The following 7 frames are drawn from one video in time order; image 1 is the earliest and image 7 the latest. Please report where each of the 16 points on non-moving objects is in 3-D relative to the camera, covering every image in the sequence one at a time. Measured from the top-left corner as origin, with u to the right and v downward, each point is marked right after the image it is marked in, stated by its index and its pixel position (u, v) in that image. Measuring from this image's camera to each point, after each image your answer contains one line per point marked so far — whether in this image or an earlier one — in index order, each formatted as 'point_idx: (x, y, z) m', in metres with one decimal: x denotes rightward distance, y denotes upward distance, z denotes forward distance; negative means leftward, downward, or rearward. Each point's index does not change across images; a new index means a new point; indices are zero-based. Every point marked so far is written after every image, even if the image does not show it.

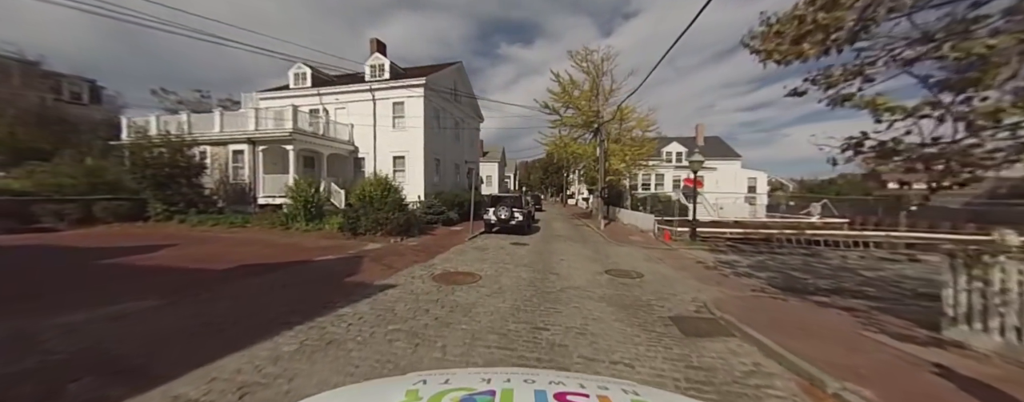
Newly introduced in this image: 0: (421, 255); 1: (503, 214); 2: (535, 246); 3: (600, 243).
0: (-3.0, -1.8, +9.9) m
1: (-0.5, -0.7, +15.8) m
2: (+1.0, -1.9, +12.9) m
3: (+4.2, -2.1, +14.4) m
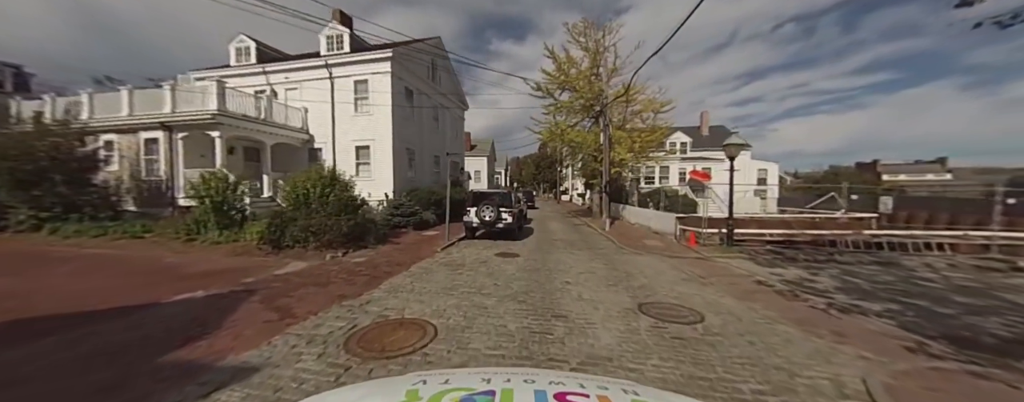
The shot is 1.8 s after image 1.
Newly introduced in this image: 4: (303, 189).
0: (-3.4, -1.8, +6.5) m
1: (-1.0, -0.6, +12.6) m
2: (+0.6, -1.9, +9.7) m
3: (+3.7, -1.9, +11.2) m
4: (-6.7, +0.3, +9.6) m
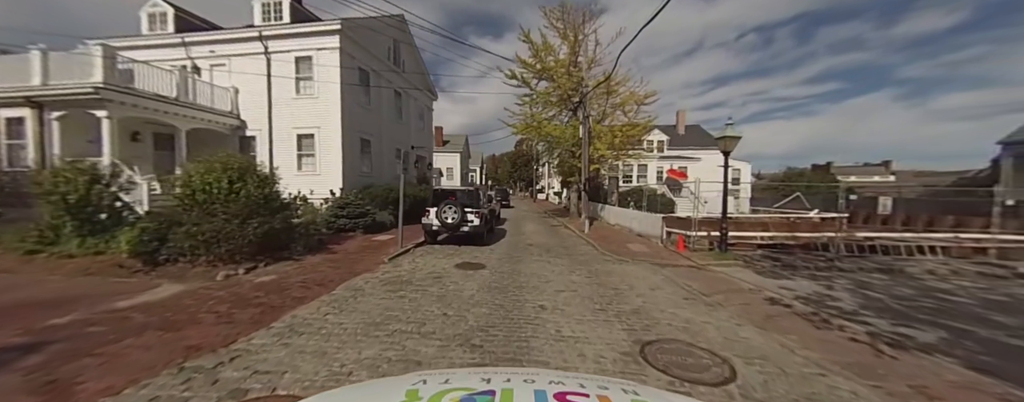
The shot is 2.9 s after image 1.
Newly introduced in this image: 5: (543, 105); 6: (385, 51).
0: (-4.1, -1.8, +4.5) m
1: (-2.2, -0.5, +10.7) m
2: (-0.4, -1.8, +7.9) m
3: (+2.6, -1.9, +9.7) m
4: (-7.7, +0.4, +7.3) m
5: (+1.9, +6.1, +19.1) m
6: (-7.5, +8.9, +17.8) m
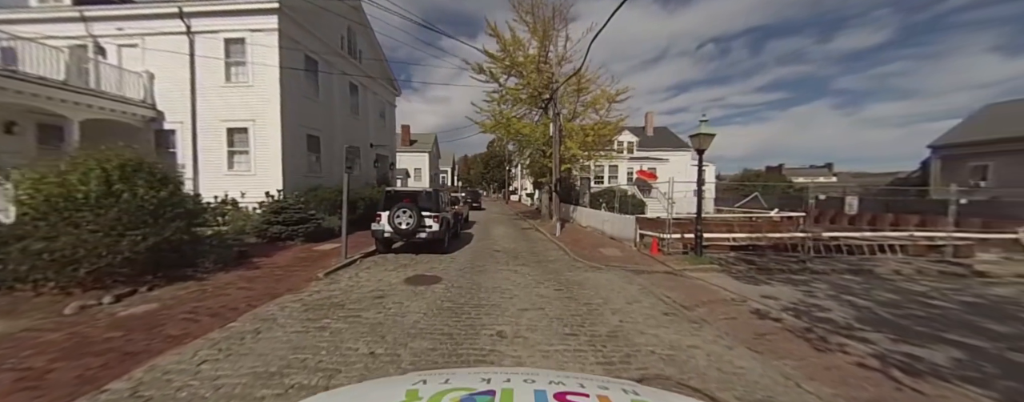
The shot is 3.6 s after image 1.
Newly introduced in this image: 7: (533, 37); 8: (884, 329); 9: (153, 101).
0: (-4.7, -1.9, +3.0) m
1: (-3.4, -0.6, +9.4) m
2: (-1.3, -1.9, +6.8) m
3: (+1.5, -2.0, +8.8) m
4: (-8.5, +0.3, +5.5) m
5: (0.0, +6.0, +18.1) m
6: (-9.4, +8.7, +16.1) m
7: (+1.2, +9.5, +17.5) m
8: (+5.9, -2.0, +4.7) m
9: (-15.2, +4.2, +12.7) m
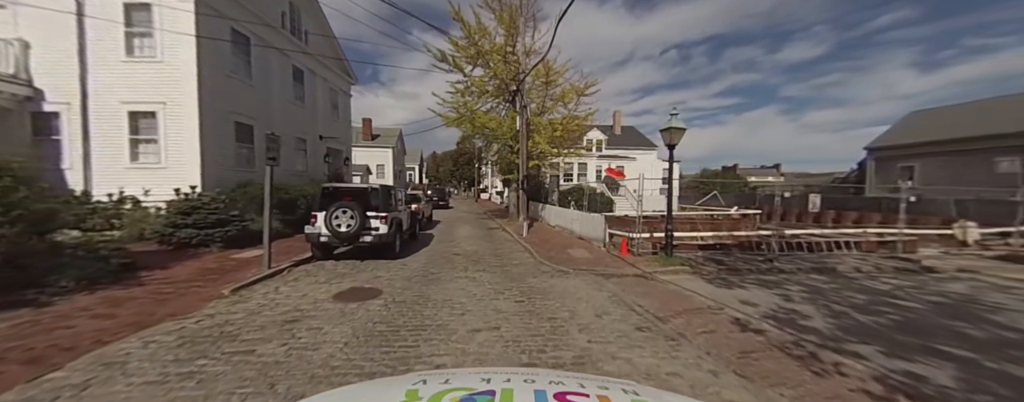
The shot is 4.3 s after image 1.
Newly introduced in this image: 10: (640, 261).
0: (-5.2, -1.9, +1.6) m
1: (-4.5, -0.6, +8.1) m
2: (-2.2, -1.9, +5.7) m
3: (+0.4, -1.9, +8.0) m
4: (-9.3, +0.3, +3.7) m
5: (-2.0, +6.1, +17.0) m
6: (-11.1, +8.8, +14.2) m
7: (-0.7, +9.6, +16.5) m
8: (+5.2, -2.0, +4.3) m
9: (-16.5, +4.2, +10.2) m
10: (+3.8, -1.8, +8.9) m
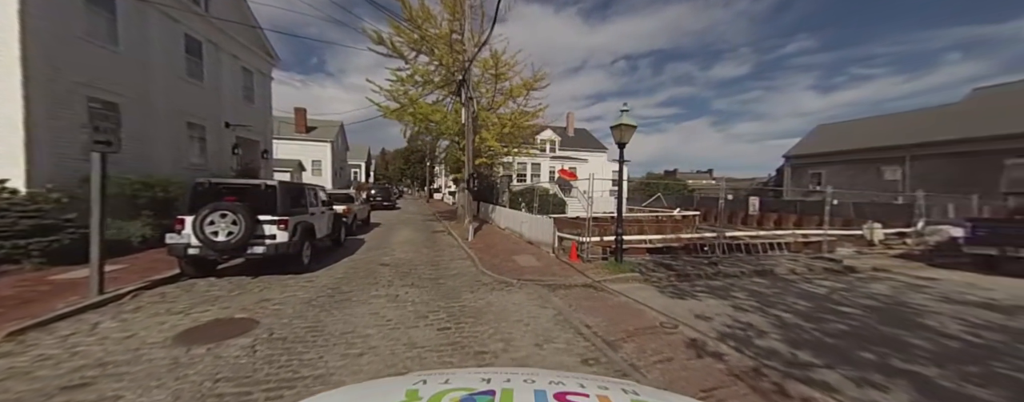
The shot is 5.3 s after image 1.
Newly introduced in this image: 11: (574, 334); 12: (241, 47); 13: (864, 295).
0: (-5.8, -1.9, -0.2) m
1: (-6.0, -0.6, +6.2) m
2: (-3.4, -1.9, +4.2) m
3: (-1.1, -1.9, +6.8) m
4: (-10.1, +0.3, +1.3) m
5: (-4.7, +6.0, +15.5) m
6: (-13.3, +8.8, +11.4) m
7: (-3.3, +9.6, +15.1) m
8: (+4.1, -2.0, +3.9) m
9: (-18.2, +4.3, +6.7) m
10: (+2.1, -1.8, +8.2) m
11: (+1.0, -2.0, +4.5) m
12: (-14.2, +8.1, +15.9) m
13: (+7.9, -2.1, +6.7) m
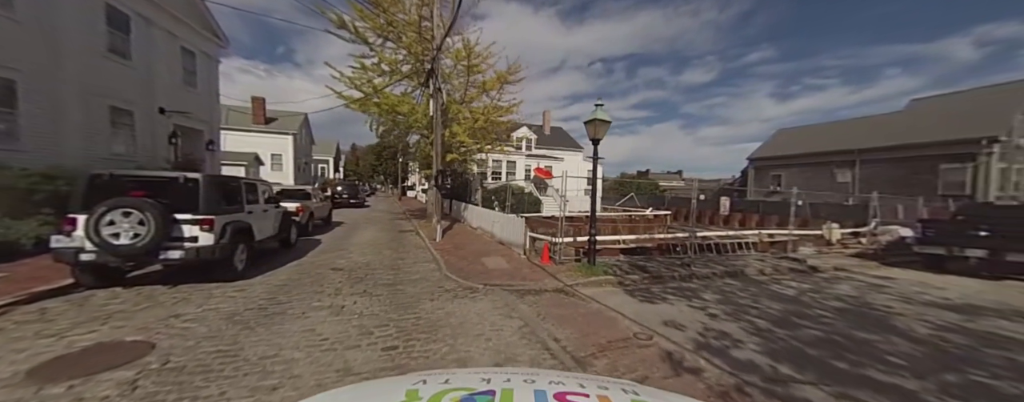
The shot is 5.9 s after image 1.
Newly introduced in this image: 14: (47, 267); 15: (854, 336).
0: (-6.0, -1.8, -1.2) m
1: (-6.6, -0.5, +5.2) m
2: (-3.9, -1.9, +3.3) m
3: (-1.8, -1.9, +6.2) m
4: (-10.3, +0.4, 0.0) m
5: (-6.0, +6.1, +14.5) m
6: (-14.2, +9.0, +9.7) m
7: (-4.6, +9.7, +14.2) m
8: (+3.6, -2.0, +3.6) m
9: (-18.8, +4.5, +4.7) m
10: (+1.3, -1.8, +7.8) m
11: (+0.4, -2.0, +4.0) m
12: (-15.5, +8.2, +14.2) m
13: (+7.2, -2.1, +6.8) m
14: (-9.6, -1.3, +6.4) m
15: (+5.3, -2.1, +4.7) m
